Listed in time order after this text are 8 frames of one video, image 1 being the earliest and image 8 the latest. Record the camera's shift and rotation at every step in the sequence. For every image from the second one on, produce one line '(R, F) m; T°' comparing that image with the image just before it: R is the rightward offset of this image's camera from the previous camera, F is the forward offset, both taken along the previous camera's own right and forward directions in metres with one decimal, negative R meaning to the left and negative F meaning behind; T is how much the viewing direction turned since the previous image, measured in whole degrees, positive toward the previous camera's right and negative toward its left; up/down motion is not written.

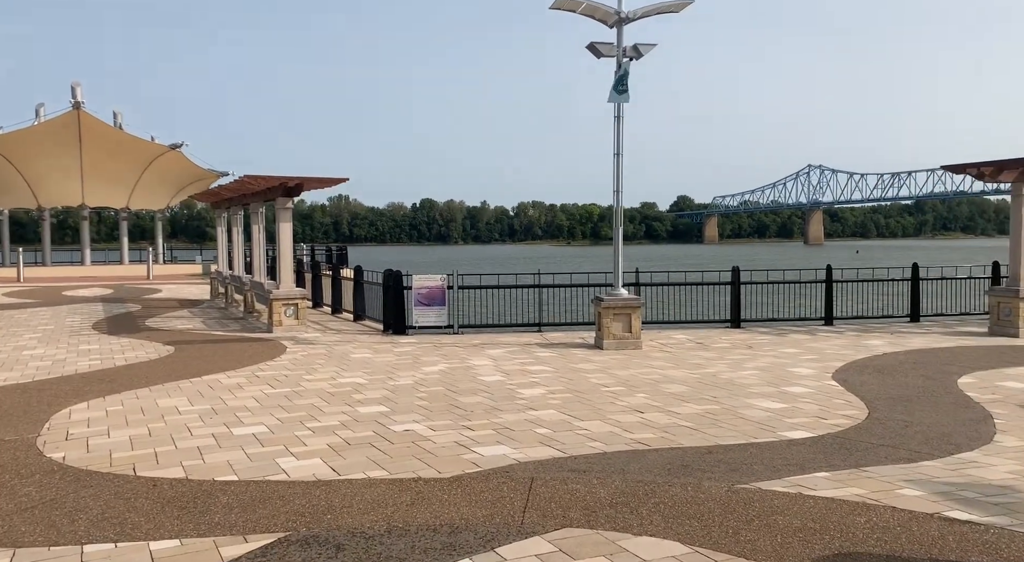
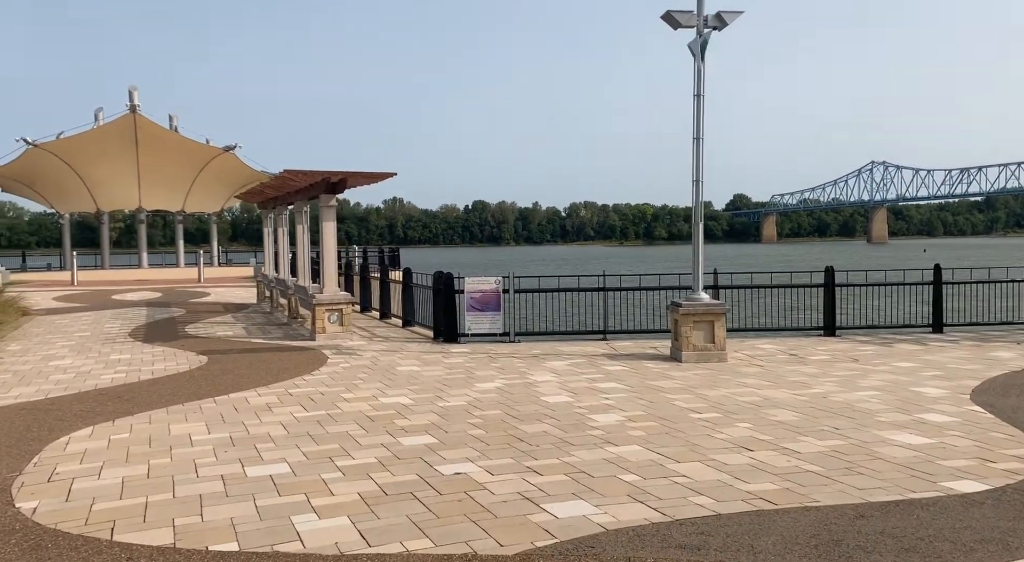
(-0.1, +1.7) m; -3°
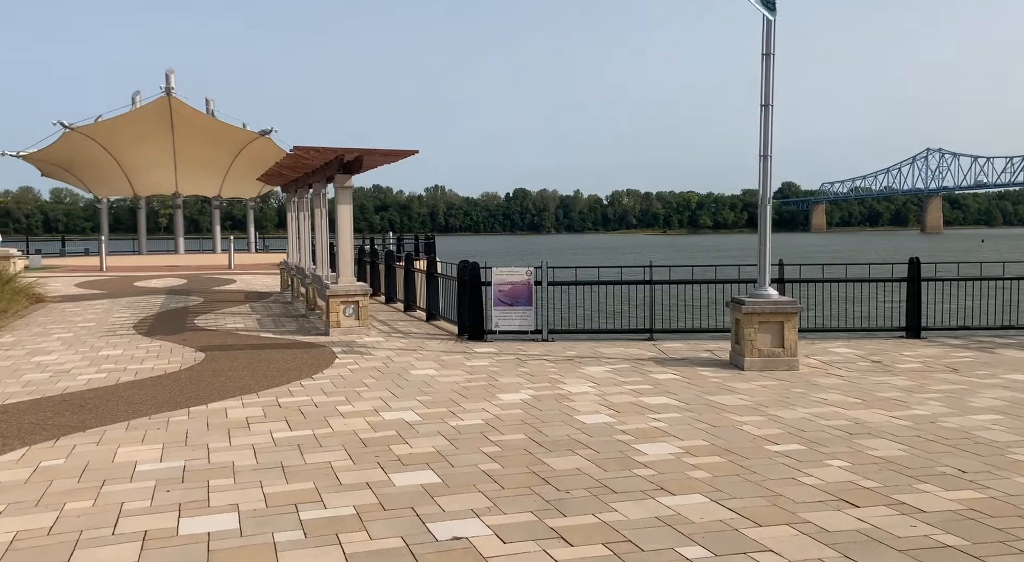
(+0.1, +1.9) m; -3°
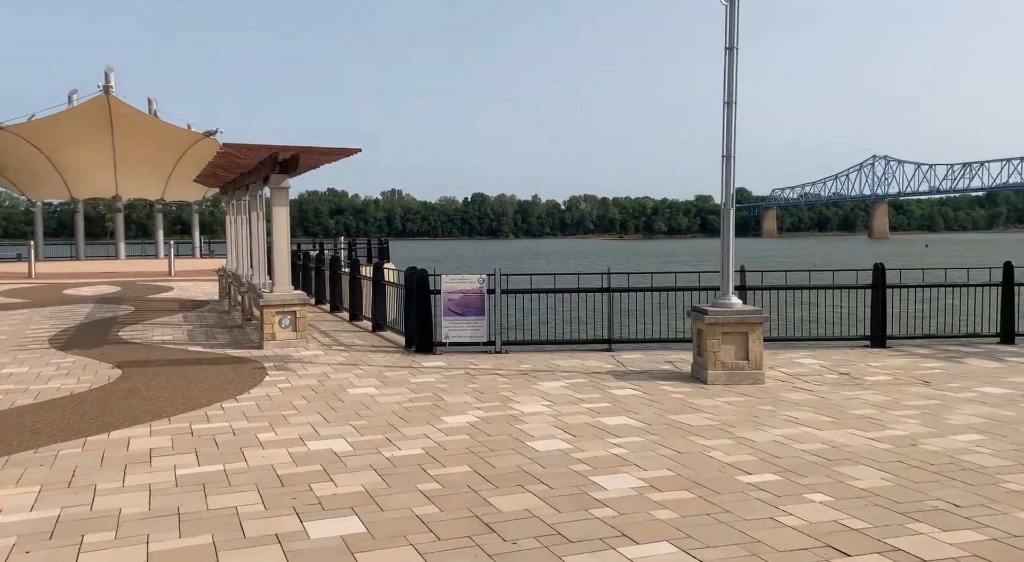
(+0.1, +0.9) m; +3°
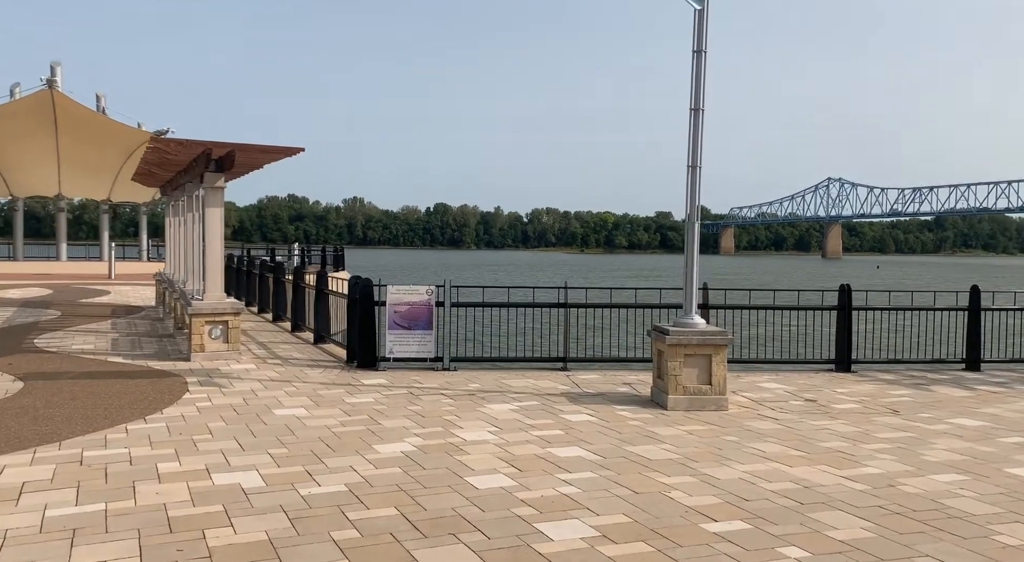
(+0.1, +0.9) m; +2°
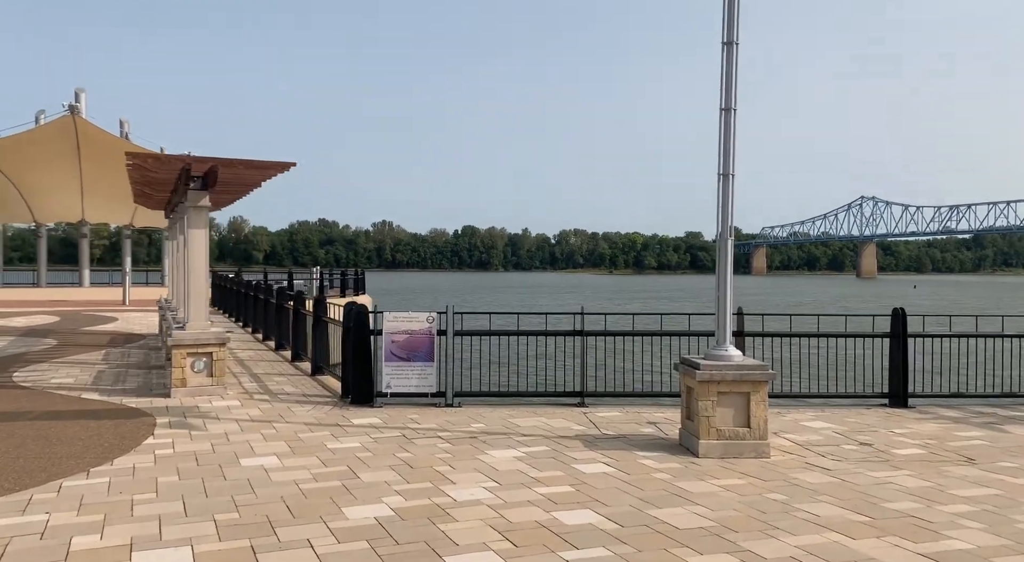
(+0.2, +1.3) m; -2°
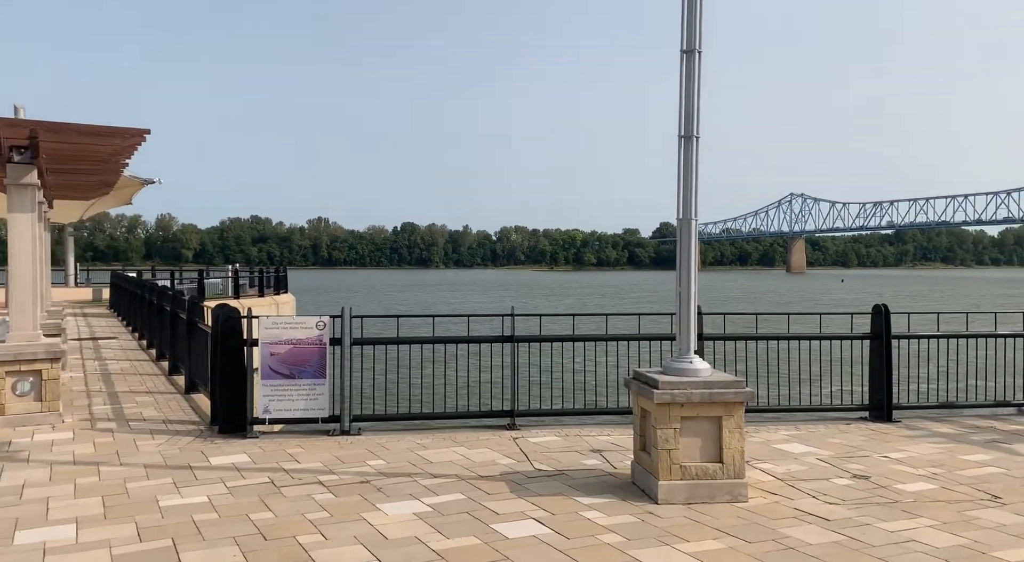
(+0.3, +2.2) m; +4°
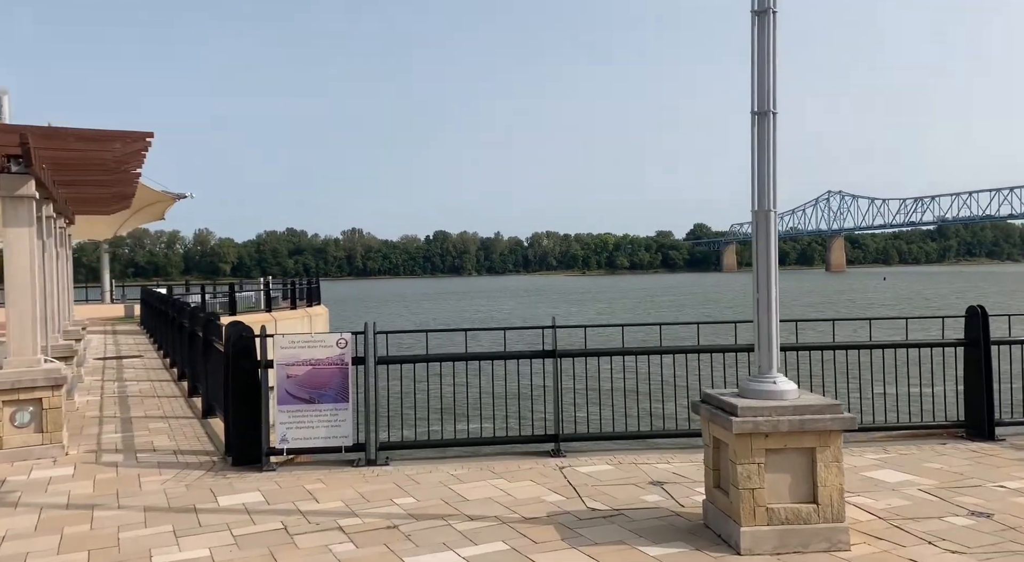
(-0.1, +1.1) m; -2°
